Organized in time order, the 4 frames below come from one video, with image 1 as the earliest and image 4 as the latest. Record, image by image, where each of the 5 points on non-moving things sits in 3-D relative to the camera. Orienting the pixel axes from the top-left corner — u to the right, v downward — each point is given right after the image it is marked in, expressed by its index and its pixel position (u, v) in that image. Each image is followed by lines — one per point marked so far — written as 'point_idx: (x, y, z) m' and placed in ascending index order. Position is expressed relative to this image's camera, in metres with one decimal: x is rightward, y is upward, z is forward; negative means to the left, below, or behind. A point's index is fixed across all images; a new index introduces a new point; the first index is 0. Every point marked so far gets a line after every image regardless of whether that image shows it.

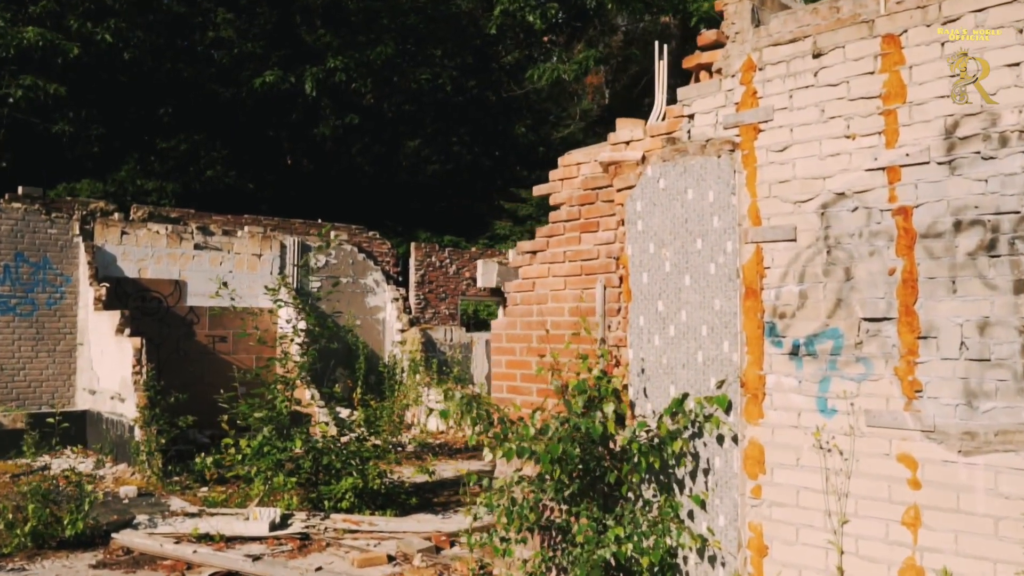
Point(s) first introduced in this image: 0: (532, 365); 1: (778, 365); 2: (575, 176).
0: (+0.1, -0.5, +4.7) m
1: (+1.3, -0.4, +3.7) m
2: (+0.4, +0.7, +4.8) m
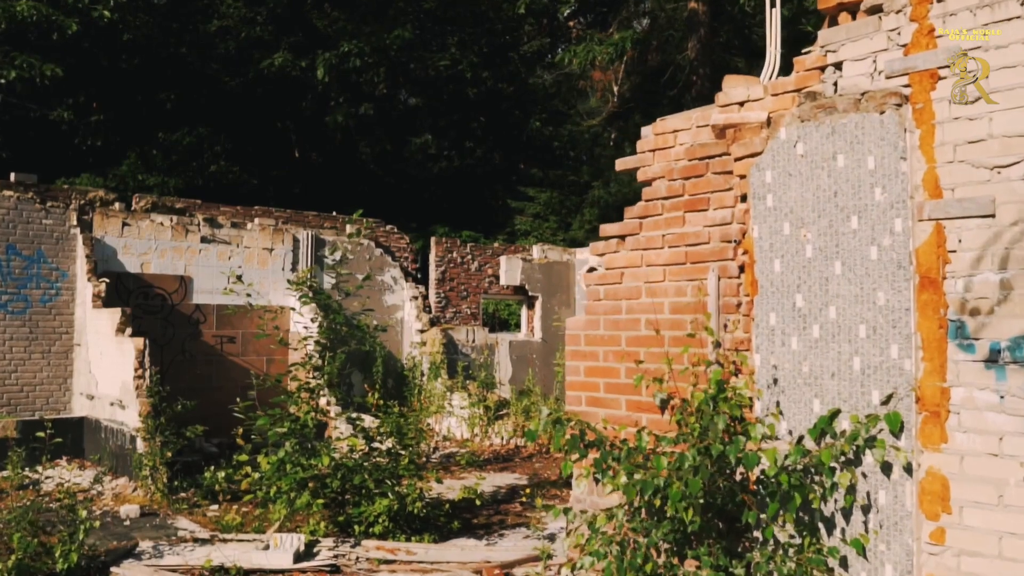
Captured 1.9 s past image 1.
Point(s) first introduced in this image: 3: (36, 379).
0: (+0.5, -0.4, +3.9) m
1: (+1.7, -0.3, +2.9) m
2: (+0.8, +0.7, +4.0) m
3: (-5.5, -1.1, +9.1) m
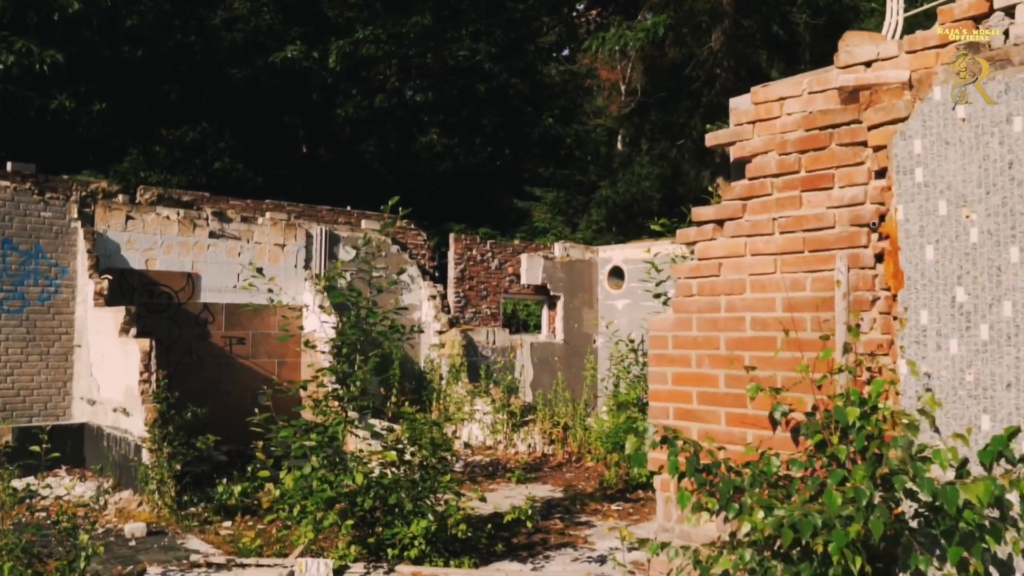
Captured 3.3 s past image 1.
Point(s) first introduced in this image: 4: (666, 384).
0: (+0.9, -0.4, +3.3) m
1: (+2.0, -0.3, +2.3) m
2: (+1.2, +0.7, +3.4) m
3: (-5.2, -1.0, +8.5) m
4: (+0.7, -0.4, +3.5) m
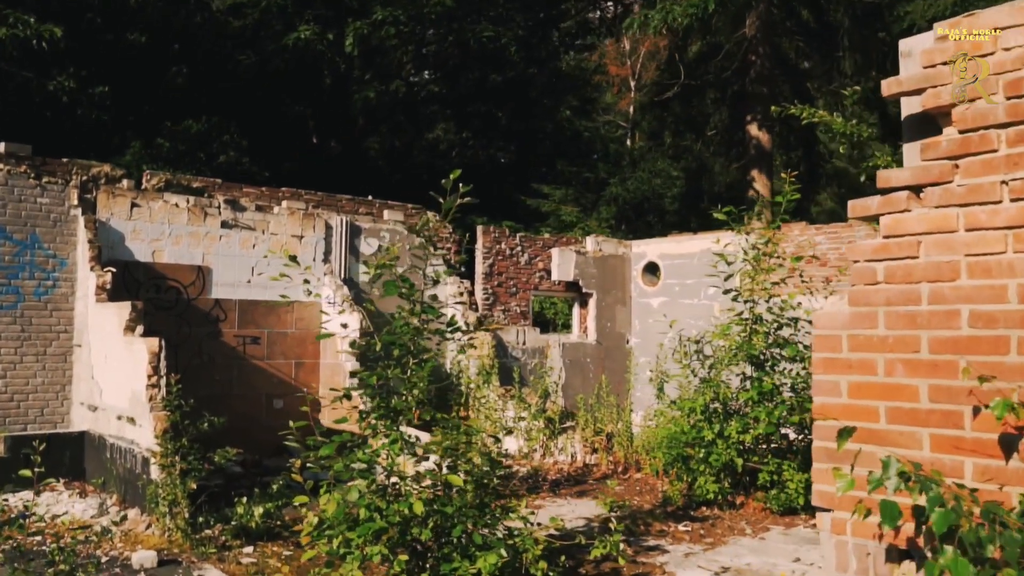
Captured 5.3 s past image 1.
0: (+1.3, -0.4, +2.5) m
1: (+2.5, -0.2, +1.5) m
2: (+1.6, +0.8, +2.6) m
3: (-4.8, -1.0, +7.7) m
4: (+1.2, -0.4, +2.7) m
